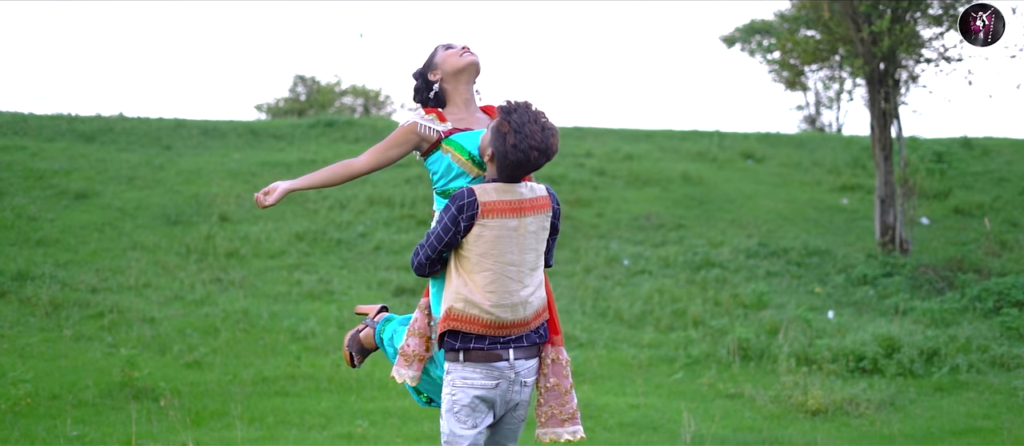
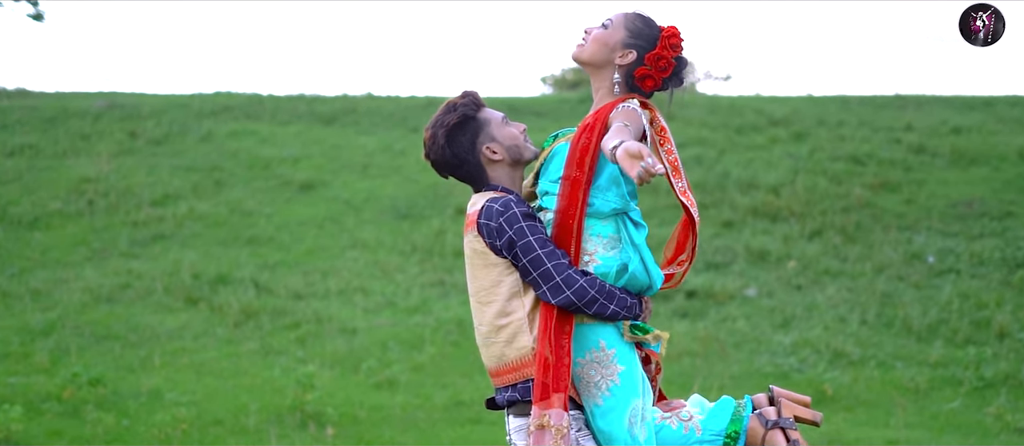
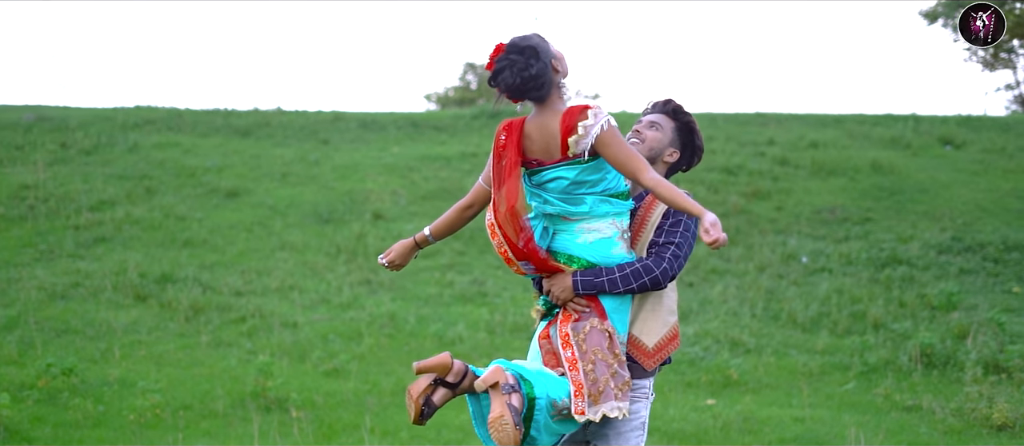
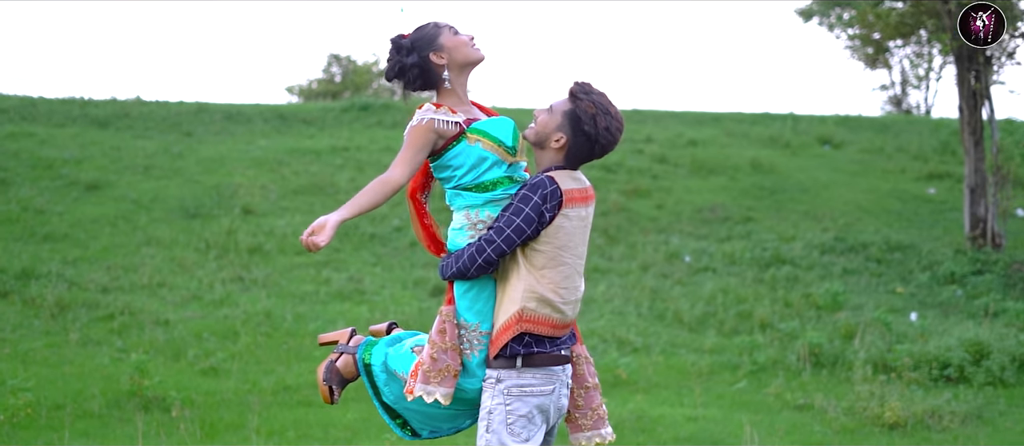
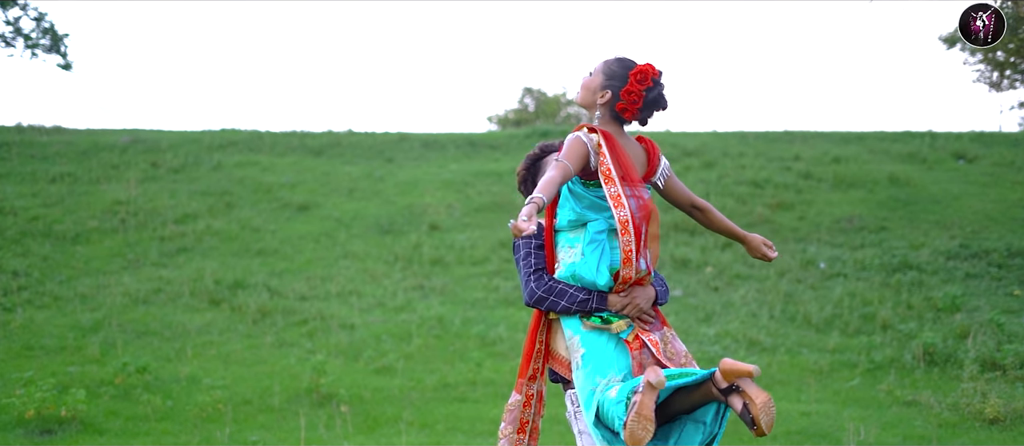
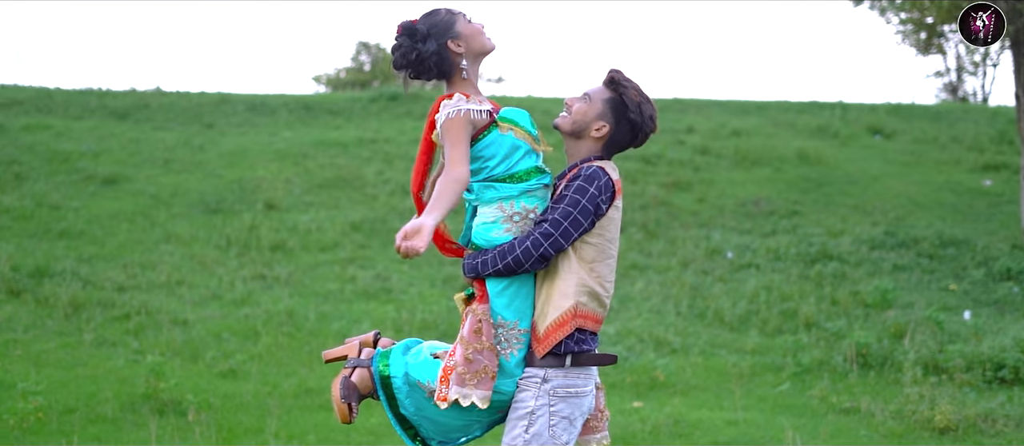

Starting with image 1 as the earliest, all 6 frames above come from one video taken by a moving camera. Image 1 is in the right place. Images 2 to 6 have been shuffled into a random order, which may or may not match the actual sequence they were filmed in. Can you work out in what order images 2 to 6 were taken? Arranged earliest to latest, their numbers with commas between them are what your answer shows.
4, 6, 3, 5, 2
